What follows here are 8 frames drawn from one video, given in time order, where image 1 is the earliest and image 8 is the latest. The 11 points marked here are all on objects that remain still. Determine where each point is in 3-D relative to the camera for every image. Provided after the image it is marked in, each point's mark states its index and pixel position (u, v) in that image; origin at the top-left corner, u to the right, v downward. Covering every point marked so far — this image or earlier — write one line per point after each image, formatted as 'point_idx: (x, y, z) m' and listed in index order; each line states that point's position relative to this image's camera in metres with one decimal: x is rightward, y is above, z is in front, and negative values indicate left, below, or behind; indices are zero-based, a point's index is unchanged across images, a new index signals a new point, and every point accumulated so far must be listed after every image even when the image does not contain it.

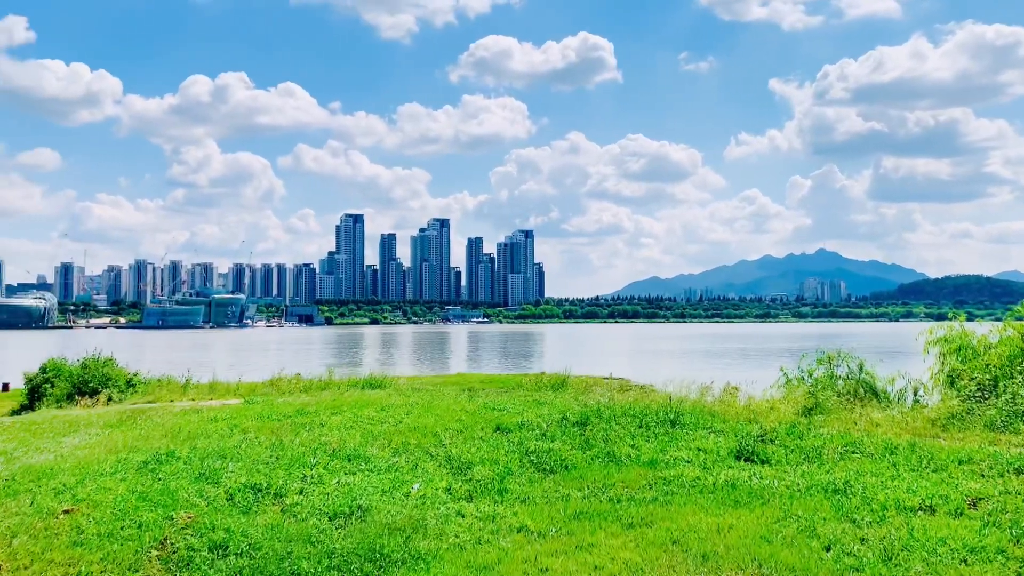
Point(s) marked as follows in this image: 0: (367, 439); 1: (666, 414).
0: (-3.2, -3.4, +14.3) m
1: (+4.6, -3.7, +19.5) m
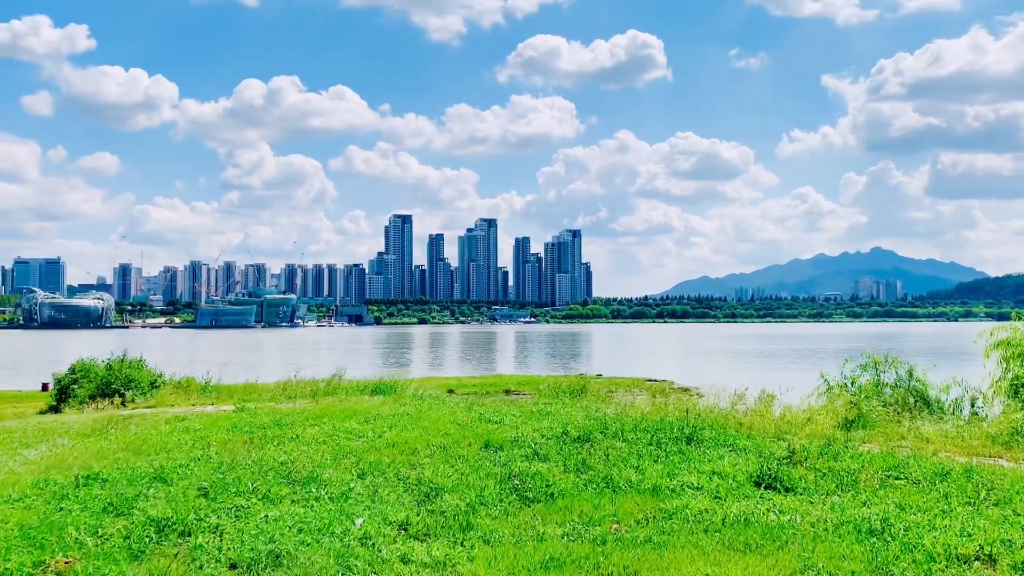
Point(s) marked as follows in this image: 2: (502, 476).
0: (-3.5, -3.4, +12.8) m
1: (+4.6, -3.7, +17.5) m
2: (-0.2, -3.5, +12.0) m
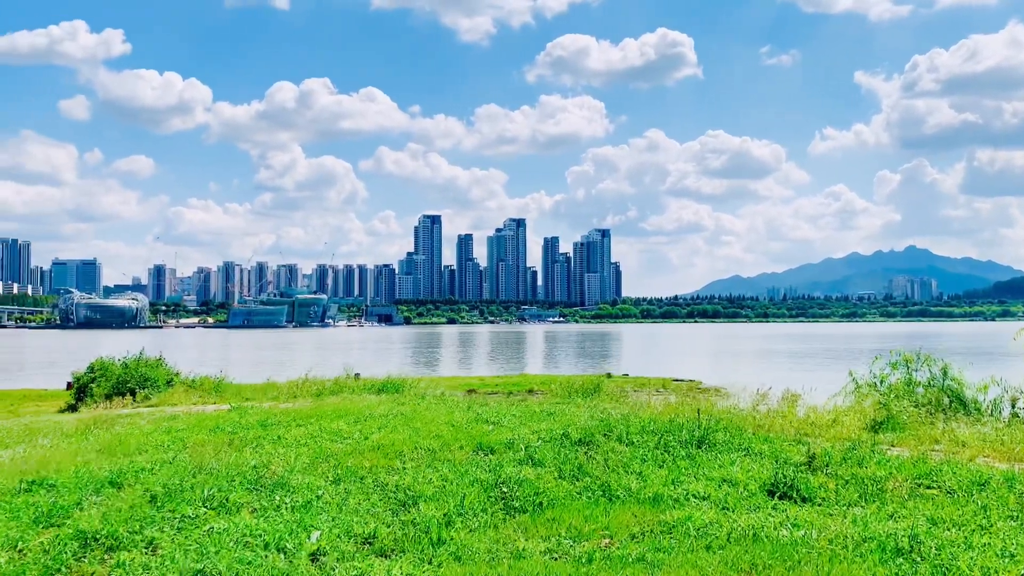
0: (-3.7, -3.2, +12.0) m
1: (+4.6, -3.5, +16.3) m
2: (-0.4, -3.3, +11.1) m
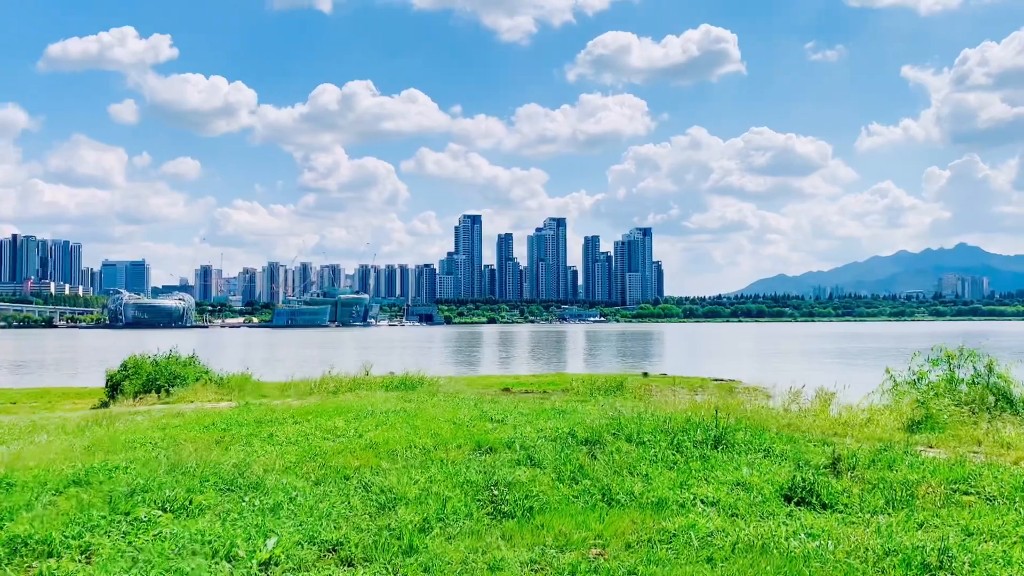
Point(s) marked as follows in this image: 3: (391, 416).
0: (-3.8, -3.0, +11.4) m
1: (+4.7, -3.2, +15.3) m
2: (-0.6, -3.1, +10.3) m
3: (-2.9, -3.0, +15.5) m
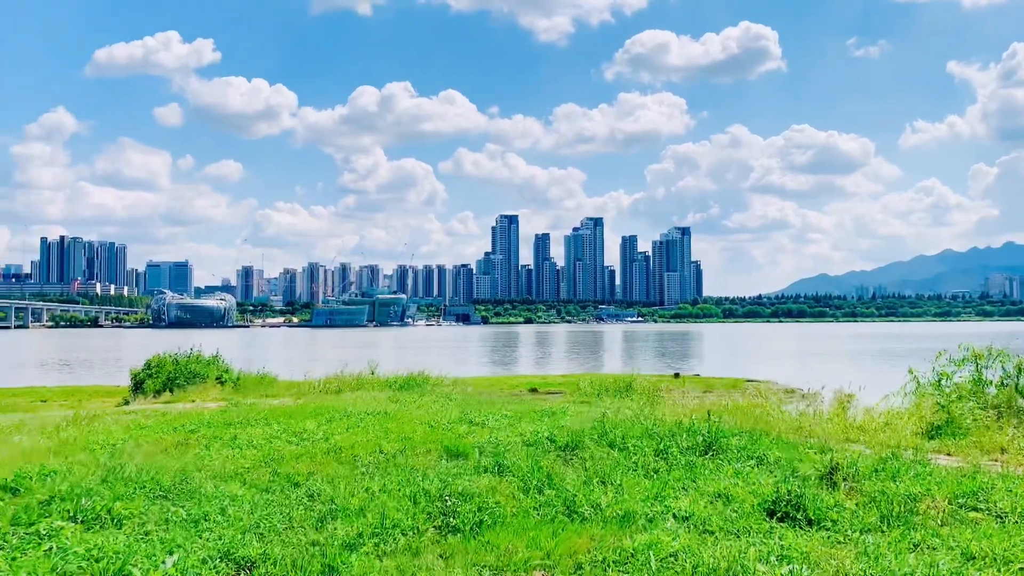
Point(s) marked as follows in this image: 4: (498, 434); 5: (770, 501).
0: (-4.4, -3.0, +10.8) m
1: (+4.3, -3.1, +14.4) m
2: (-1.2, -3.1, +9.6) m
3: (-3.3, -3.0, +14.9) m
4: (-0.2, -3.0, +13.3) m
5: (+3.8, -3.2, +9.7) m
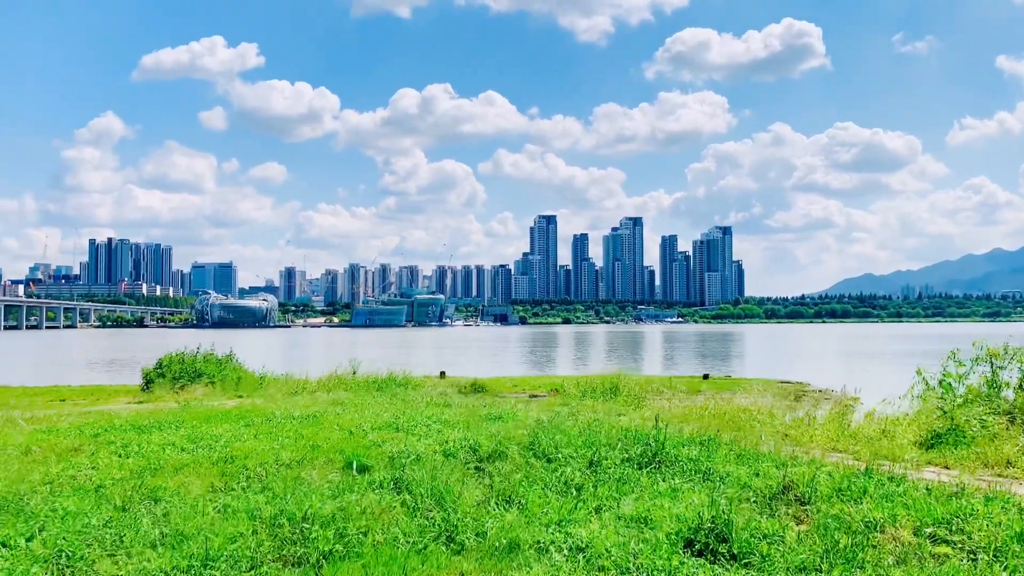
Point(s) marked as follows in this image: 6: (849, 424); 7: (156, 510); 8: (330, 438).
0: (-5.9, -2.9, +9.7) m
1: (+2.9, -3.0, +12.8) m
2: (-2.8, -2.9, +8.3) m
3: (-4.6, -2.8, +13.6) m
4: (-1.7, -2.9, +12.0) m
5: (+2.3, -3.0, +8.2) m
6: (+10.1, -4.0, +19.2) m
7: (-4.6, -2.9, +8.6) m
8: (-3.4, -2.8, +12.2) m
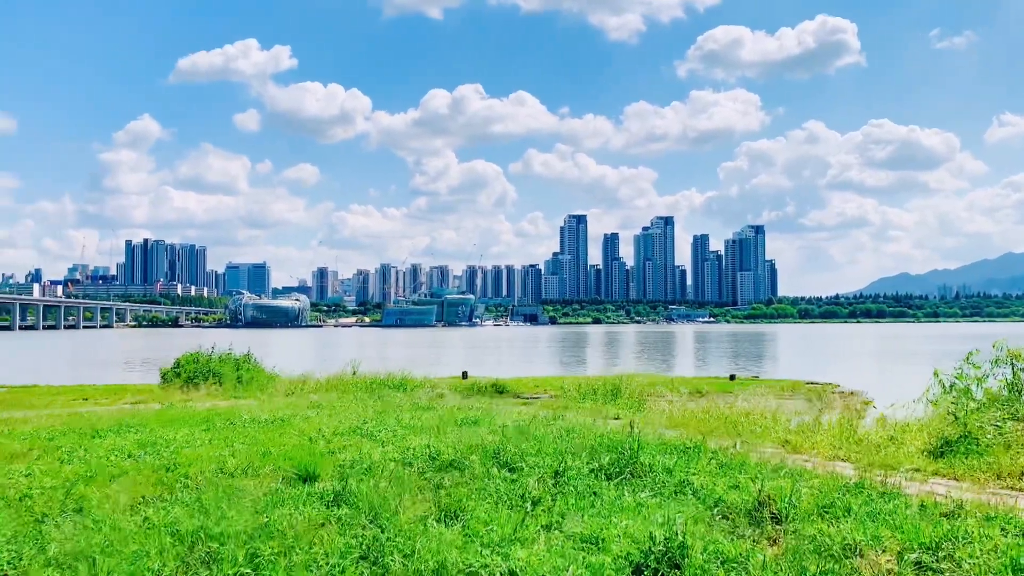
0: (-6.6, -2.8, +9.2) m
1: (+2.3, -2.9, +12.0) m
2: (-3.5, -2.9, +7.7) m
3: (-5.2, -2.8, +13.1) m
4: (-2.3, -2.8, +11.3) m
5: (+1.5, -3.0, +7.4) m
6: (+9.7, -3.9, +18.1) m
7: (-5.3, -2.9, +8.1) m
8: (-4.0, -2.8, +11.6) m
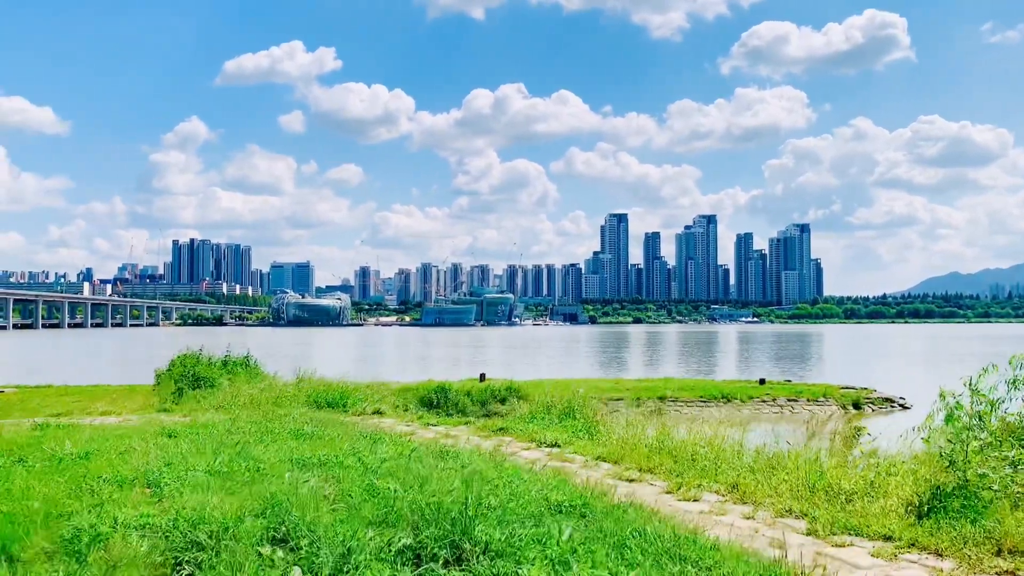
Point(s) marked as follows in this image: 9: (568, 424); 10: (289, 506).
0: (-9.2, -2.9, +6.7) m
1: (-0.2, -3.0, +9.0) m
2: (-6.2, -3.0, +5.1) m
3: (-7.6, -2.9, +10.6) m
4: (-4.8, -2.9, +8.6) m
5: (-1.2, -3.1, +4.5) m
6: (+7.6, -4.0, +14.8) m
7: (-8.0, -3.0, +5.6) m
8: (-6.5, -2.9, +9.0) m
9: (+1.3, -3.9, +19.3) m
10: (-2.6, -2.9, +8.5) m
